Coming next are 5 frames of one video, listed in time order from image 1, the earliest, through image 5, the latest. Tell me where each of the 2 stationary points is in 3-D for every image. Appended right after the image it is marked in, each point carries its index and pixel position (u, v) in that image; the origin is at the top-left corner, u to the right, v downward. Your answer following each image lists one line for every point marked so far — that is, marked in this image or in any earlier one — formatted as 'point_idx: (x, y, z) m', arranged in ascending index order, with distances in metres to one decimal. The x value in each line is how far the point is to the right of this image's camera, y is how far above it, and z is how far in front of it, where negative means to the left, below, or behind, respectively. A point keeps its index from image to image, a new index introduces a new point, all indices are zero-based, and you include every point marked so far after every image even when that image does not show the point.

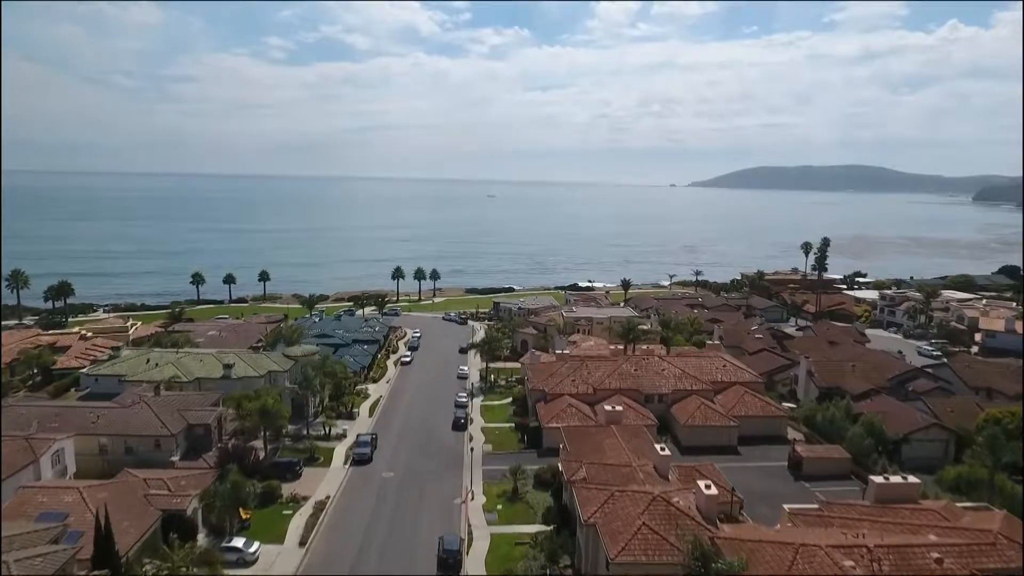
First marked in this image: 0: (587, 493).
0: (+2.3, -6.3, +19.8) m
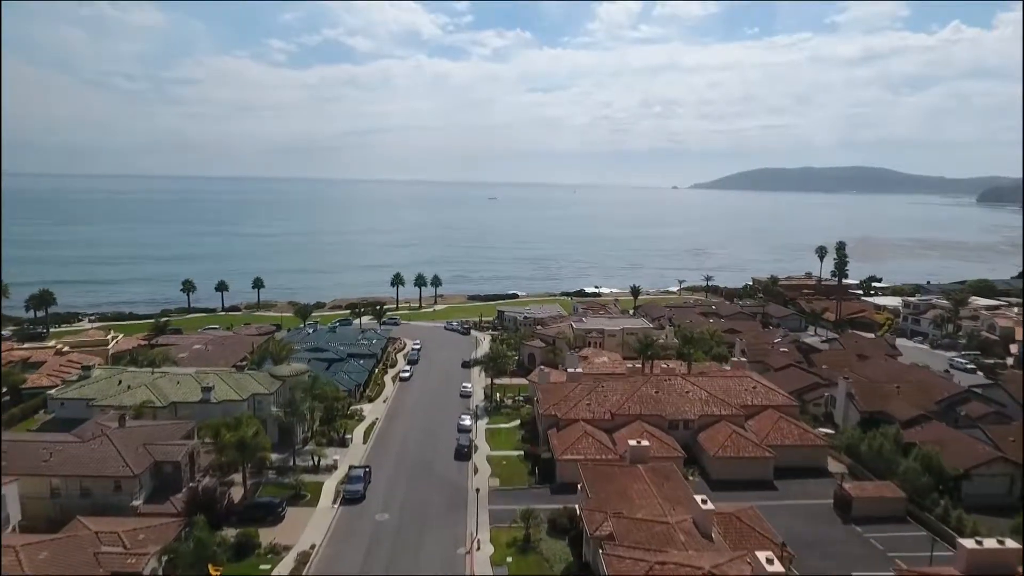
0: (+2.7, -6.9, +16.5) m
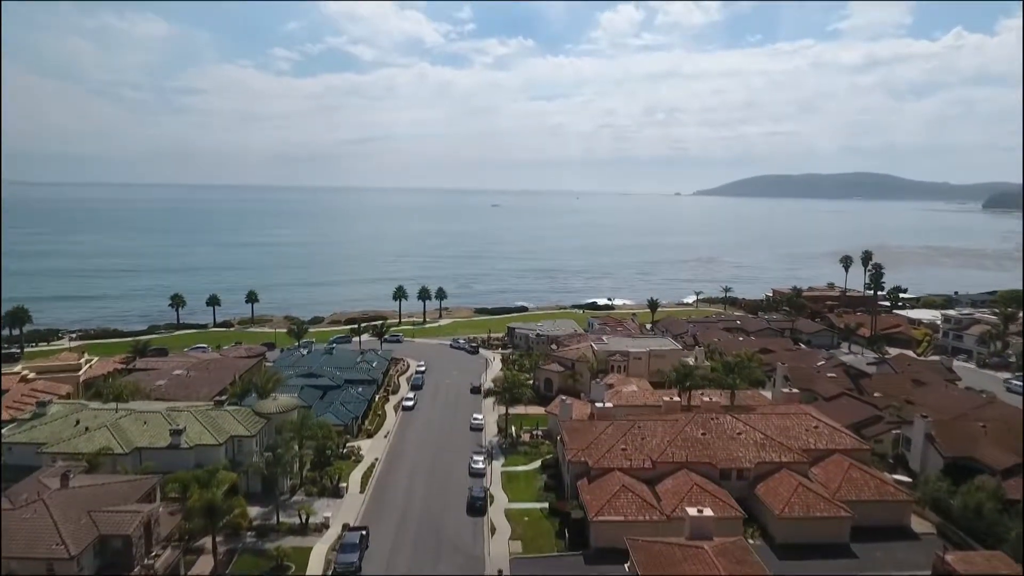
0: (+3.5, -7.8, +11.8) m
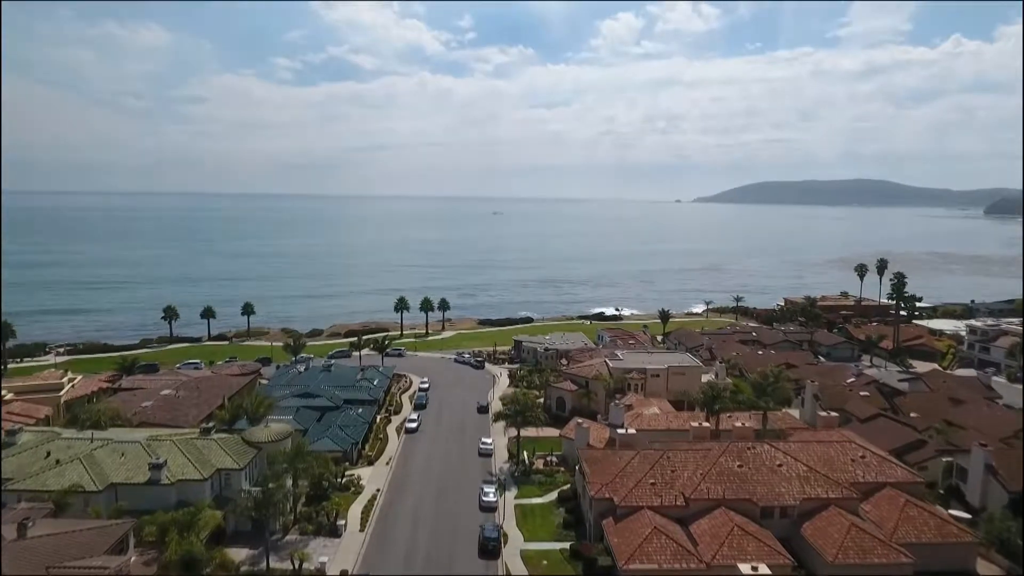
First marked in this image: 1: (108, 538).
0: (+4.1, -8.2, +9.2) m
1: (-12.2, -7.5, +19.6) m
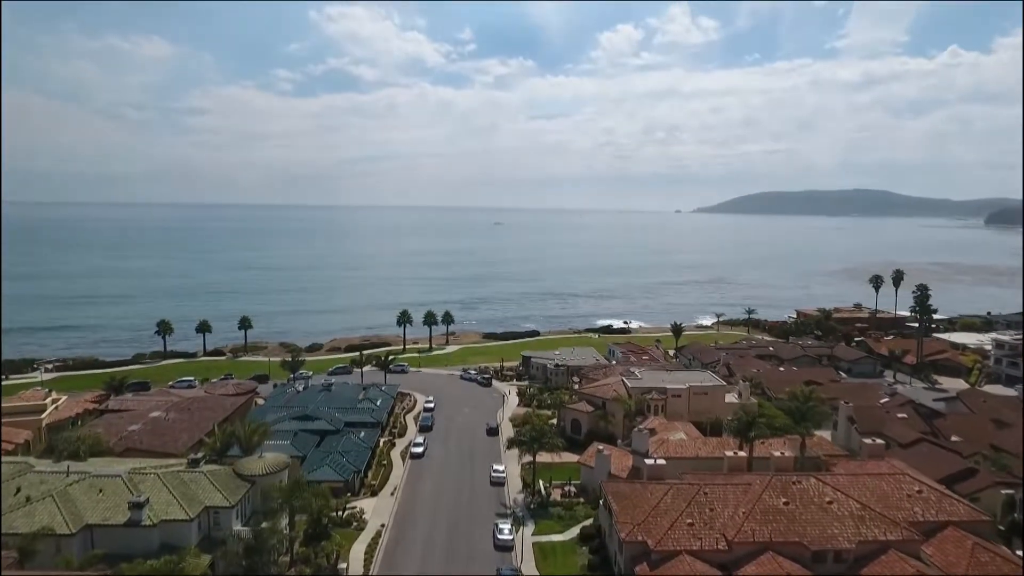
0: (+4.8, -8.6, +6.7) m
1: (-11.5, -8.1, +17.1) m
